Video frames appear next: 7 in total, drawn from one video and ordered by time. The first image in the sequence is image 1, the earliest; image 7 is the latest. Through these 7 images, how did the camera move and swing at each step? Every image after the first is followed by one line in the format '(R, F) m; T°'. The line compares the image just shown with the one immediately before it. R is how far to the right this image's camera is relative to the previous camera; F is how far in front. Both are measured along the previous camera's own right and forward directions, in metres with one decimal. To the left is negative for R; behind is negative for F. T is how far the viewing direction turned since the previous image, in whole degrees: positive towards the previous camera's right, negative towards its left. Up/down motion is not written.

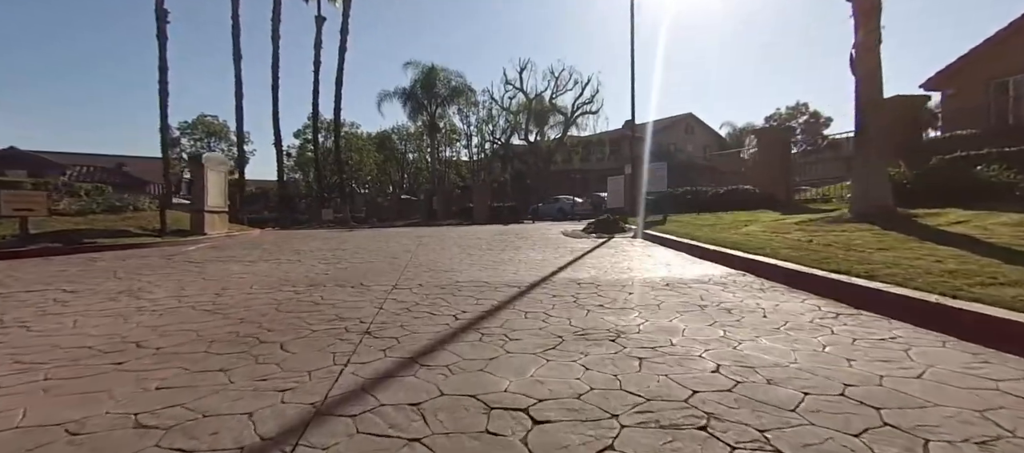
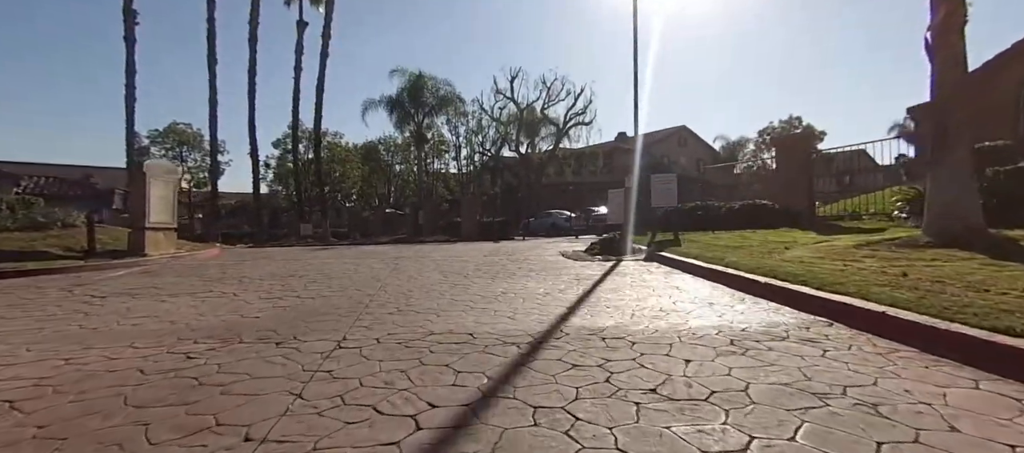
(-0.1, +2.0) m; +1°
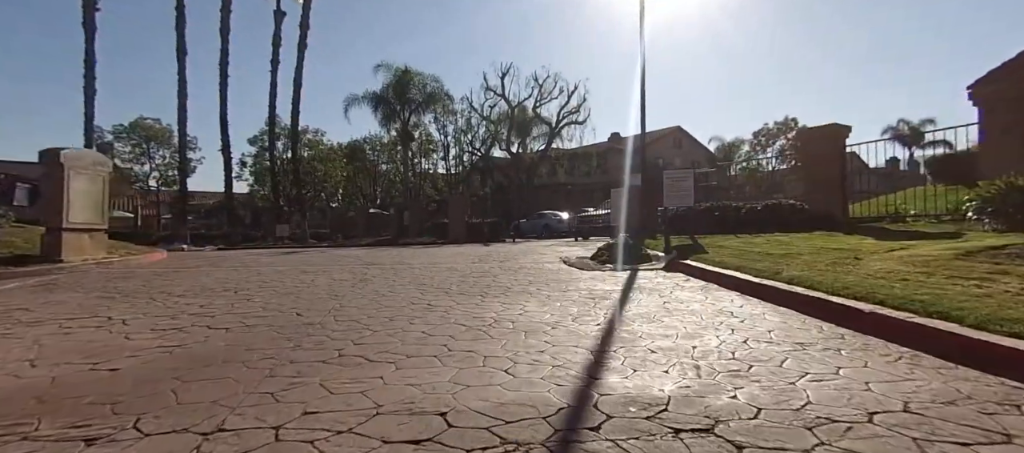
(-0.1, +2.1) m; +1°
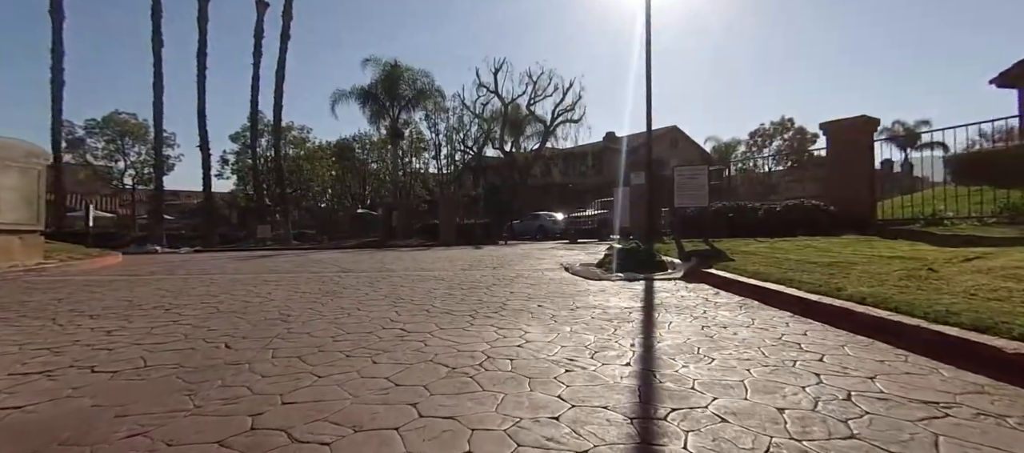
(0.0, +1.4) m; +1°
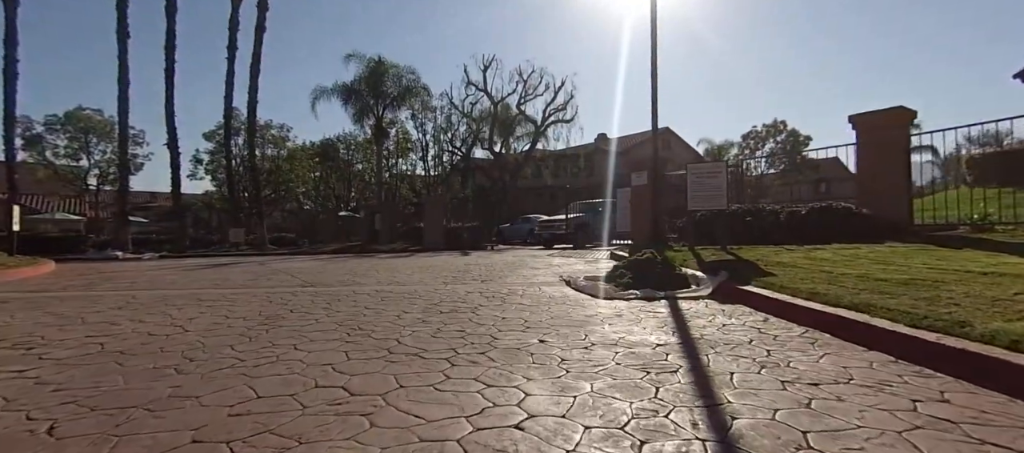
(0.0, +1.6) m; +1°
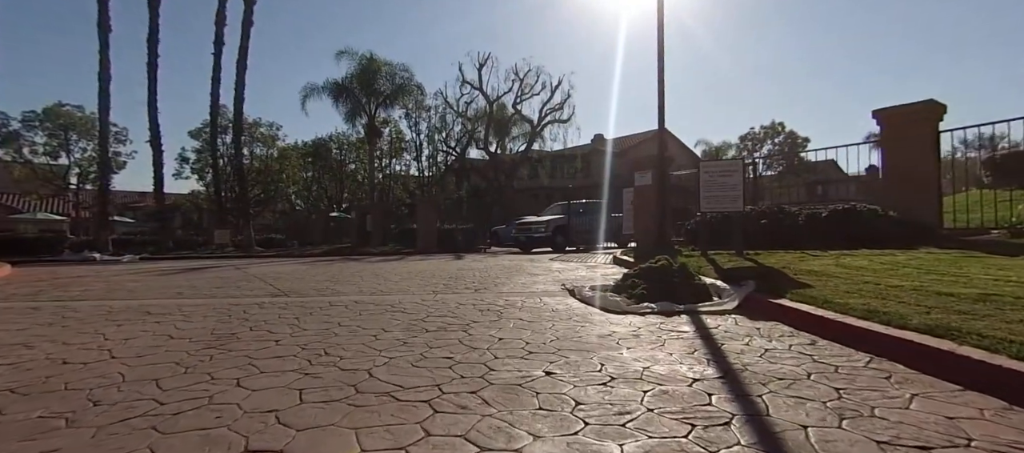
(0.0, +1.0) m; +1°
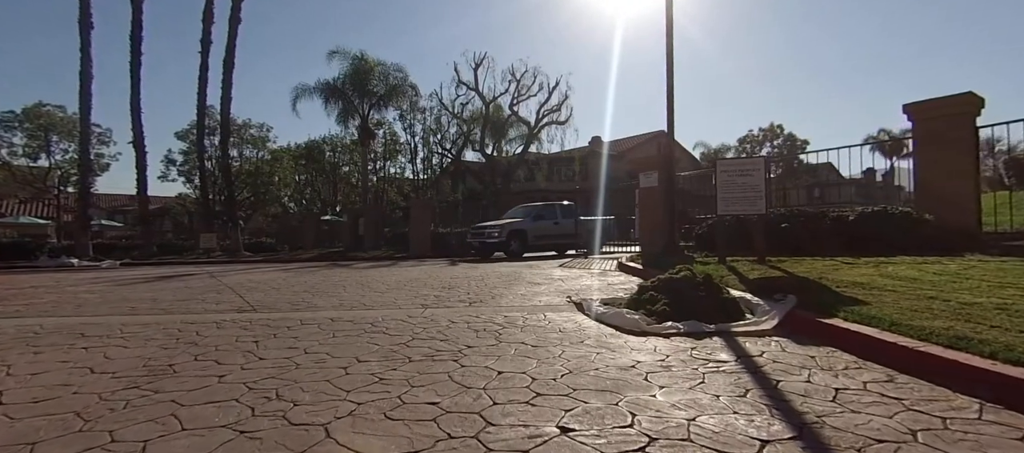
(0.0, +1.0) m; 0°
